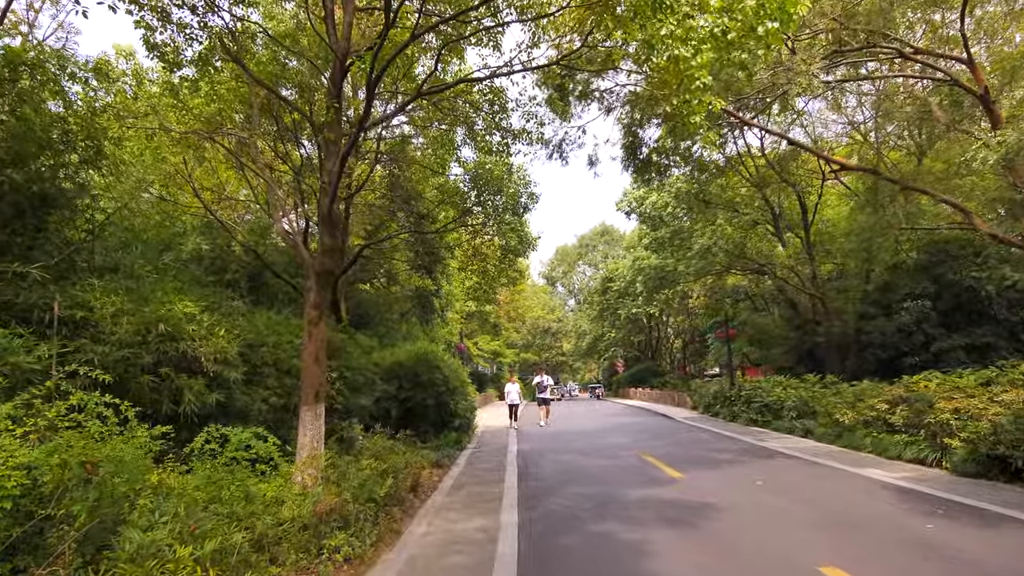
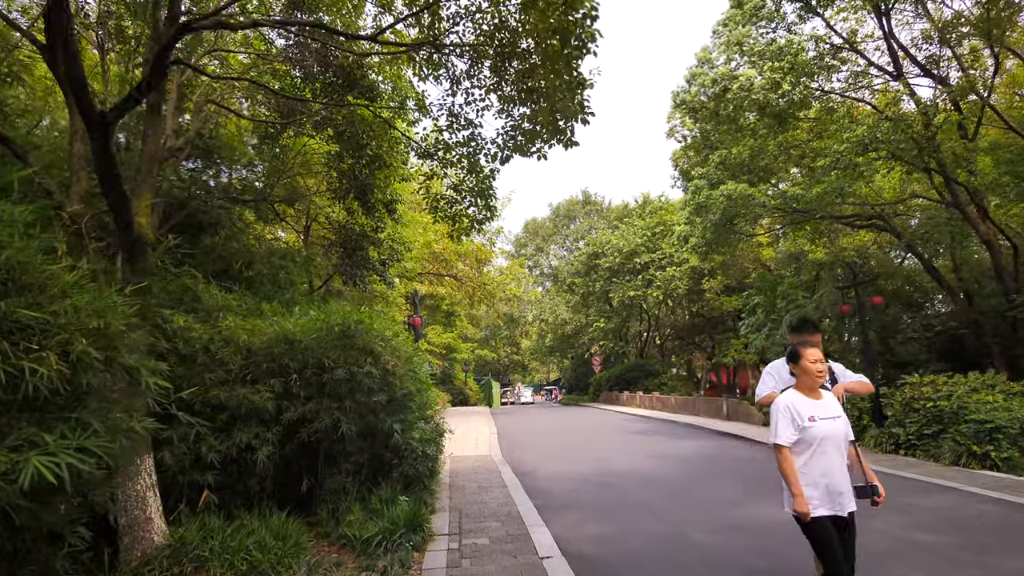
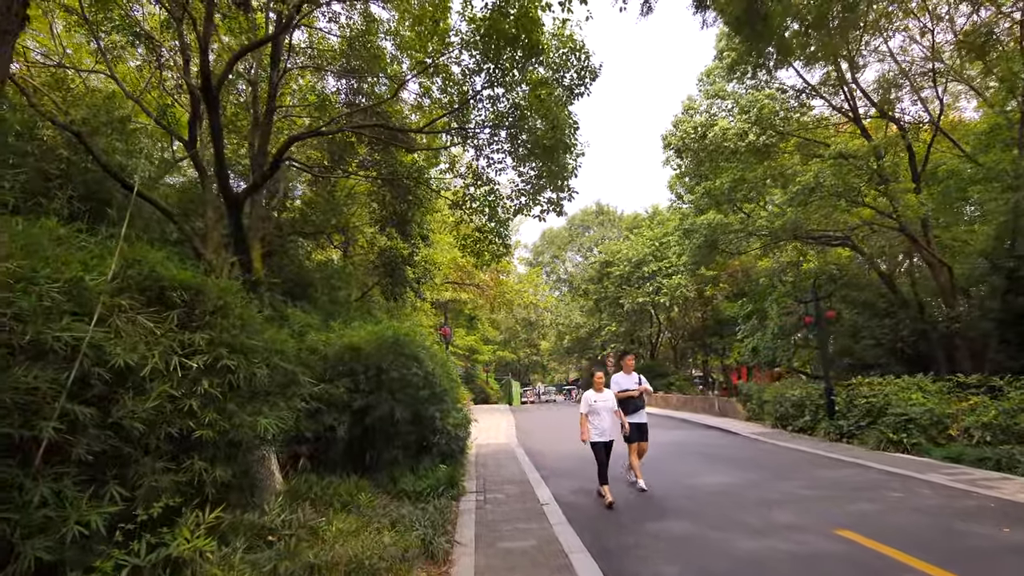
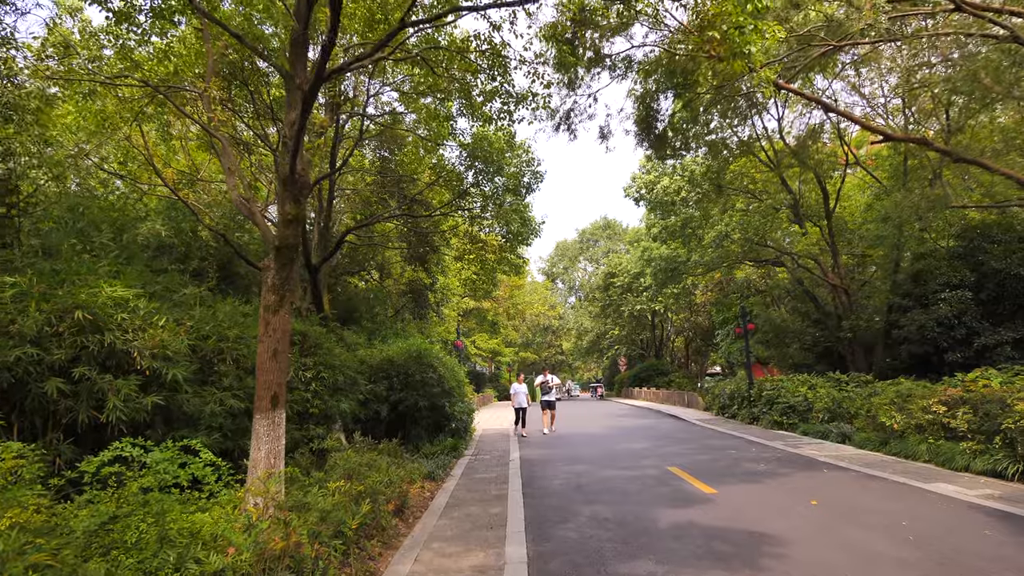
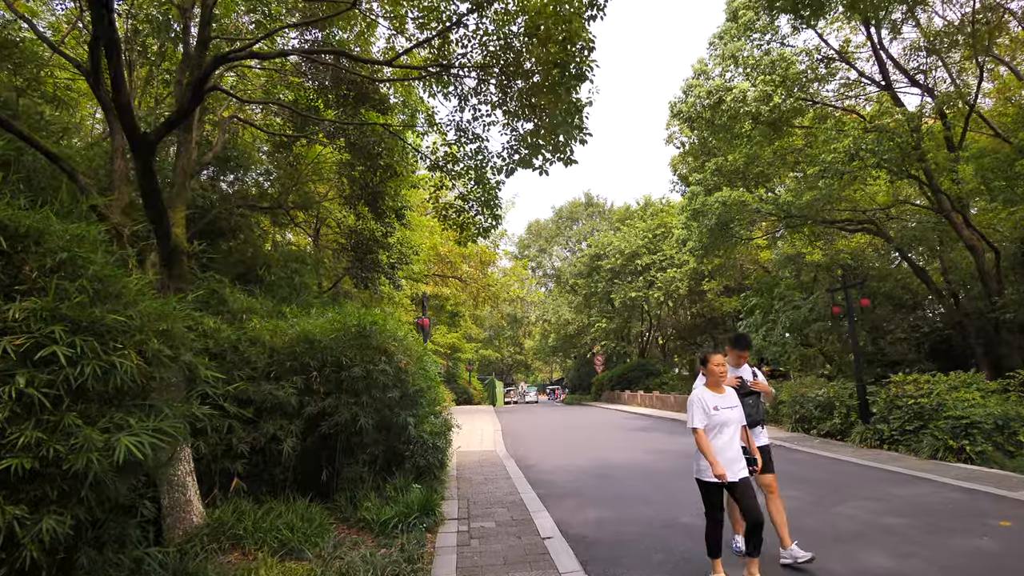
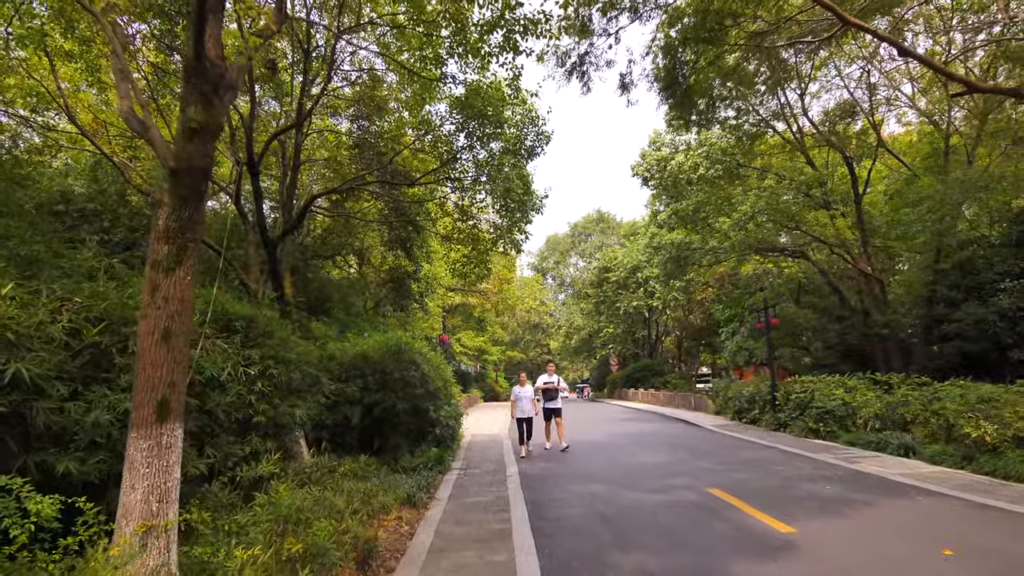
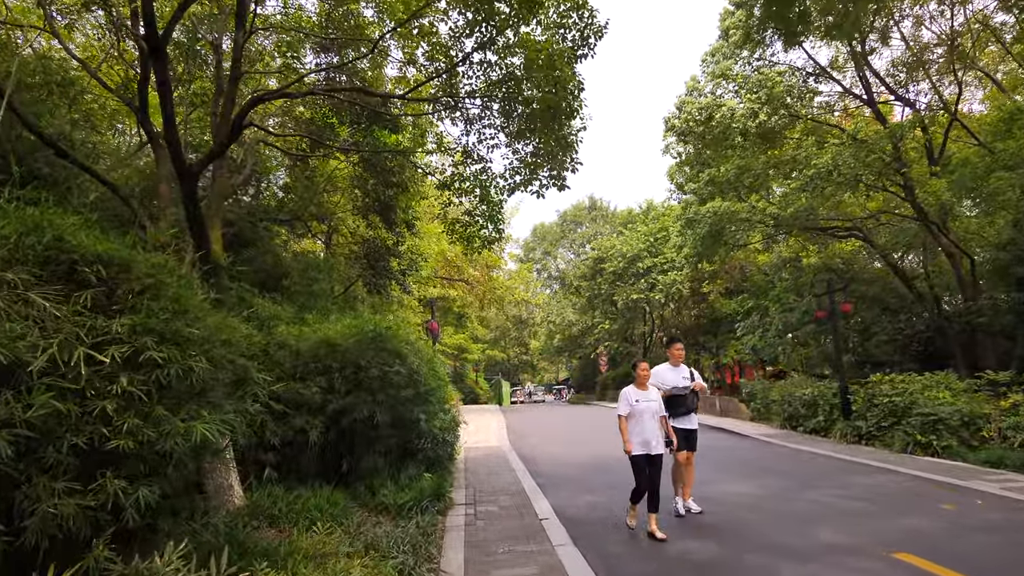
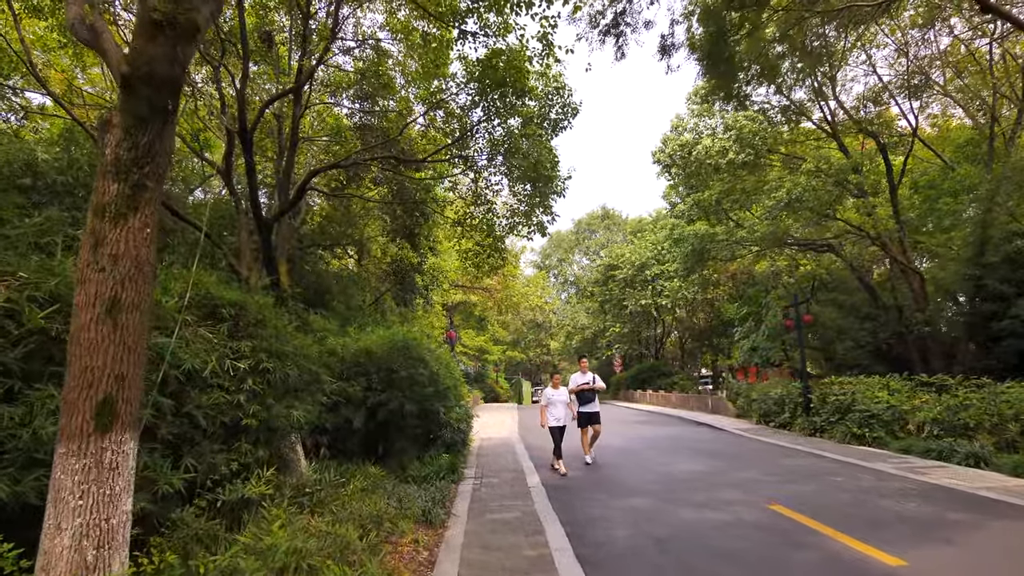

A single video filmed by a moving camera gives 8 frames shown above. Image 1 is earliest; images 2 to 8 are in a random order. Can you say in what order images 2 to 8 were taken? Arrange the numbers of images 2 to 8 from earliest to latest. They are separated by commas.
4, 6, 8, 3, 7, 5, 2
